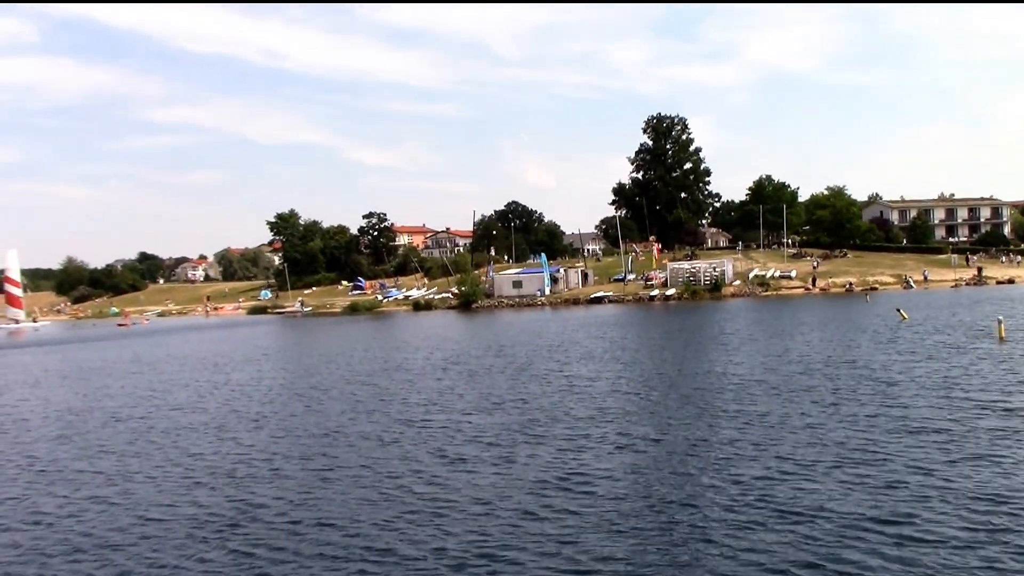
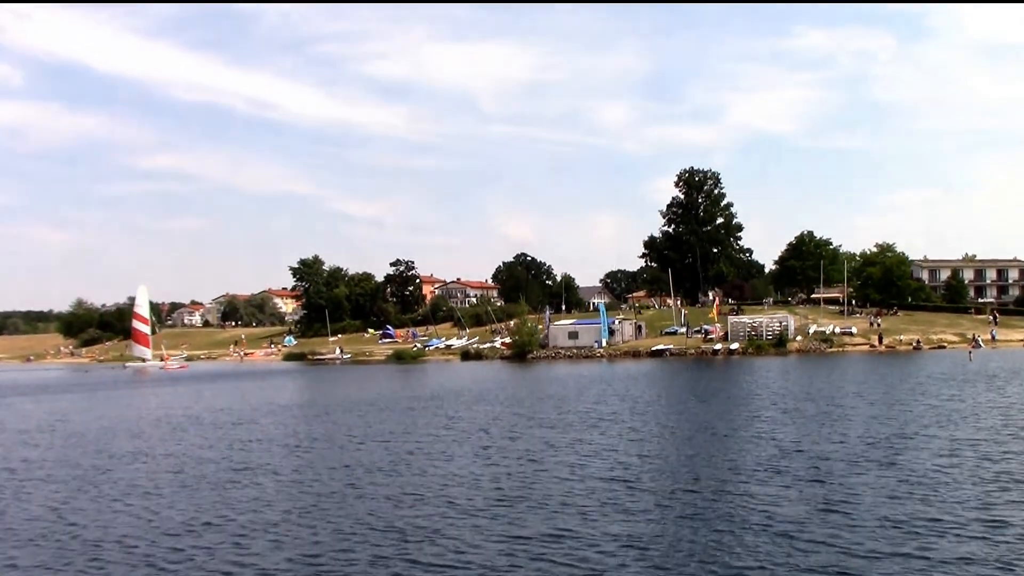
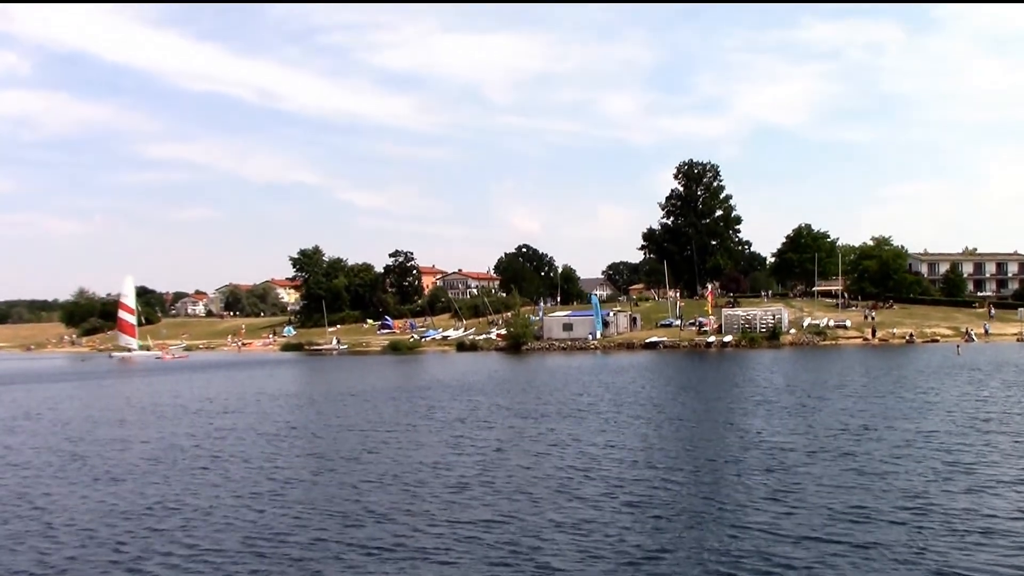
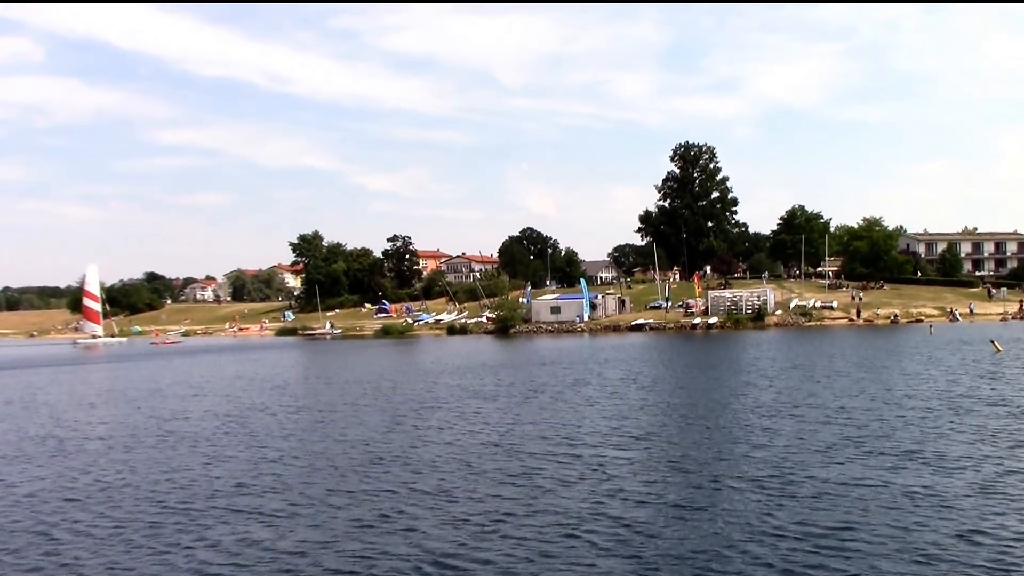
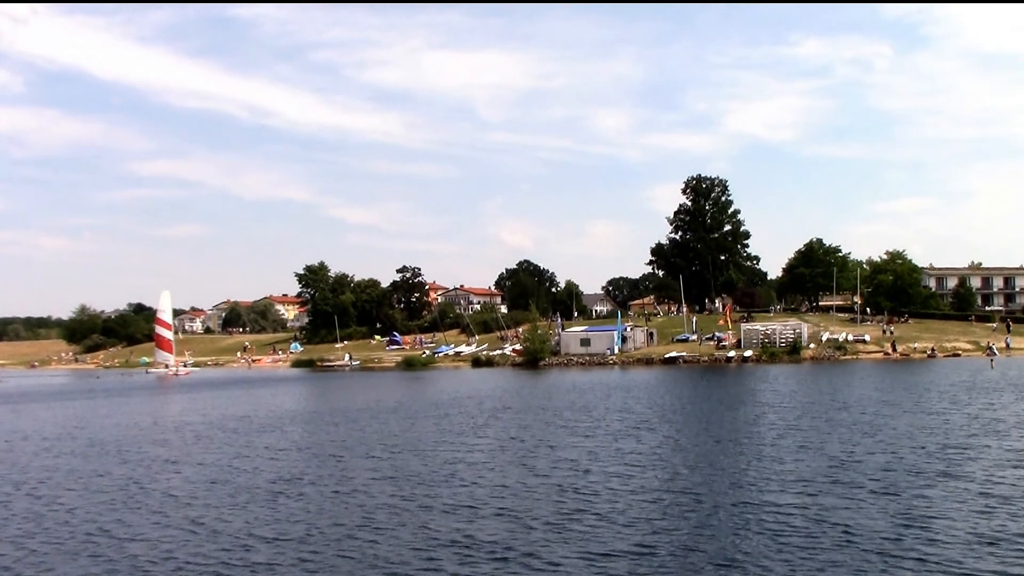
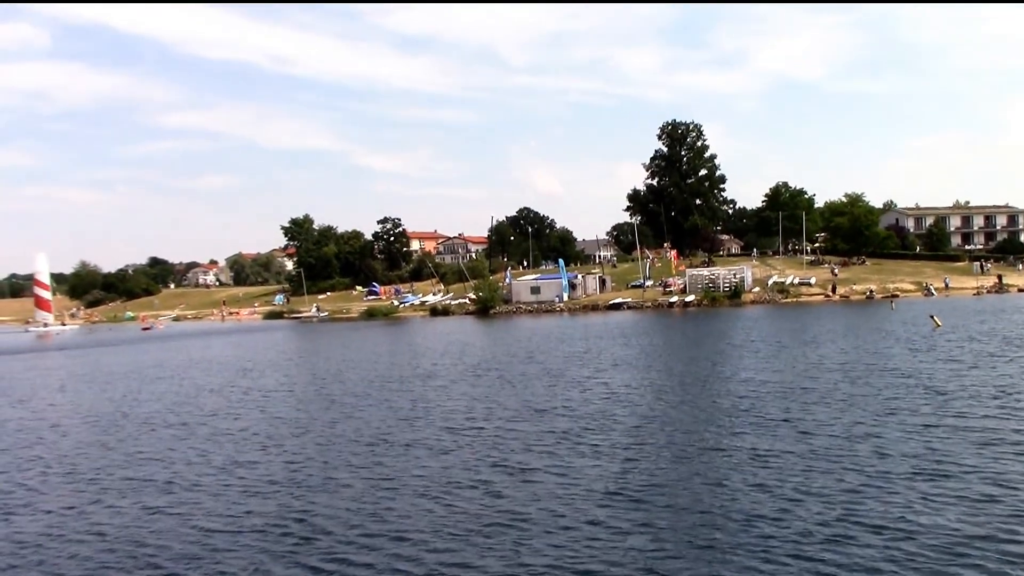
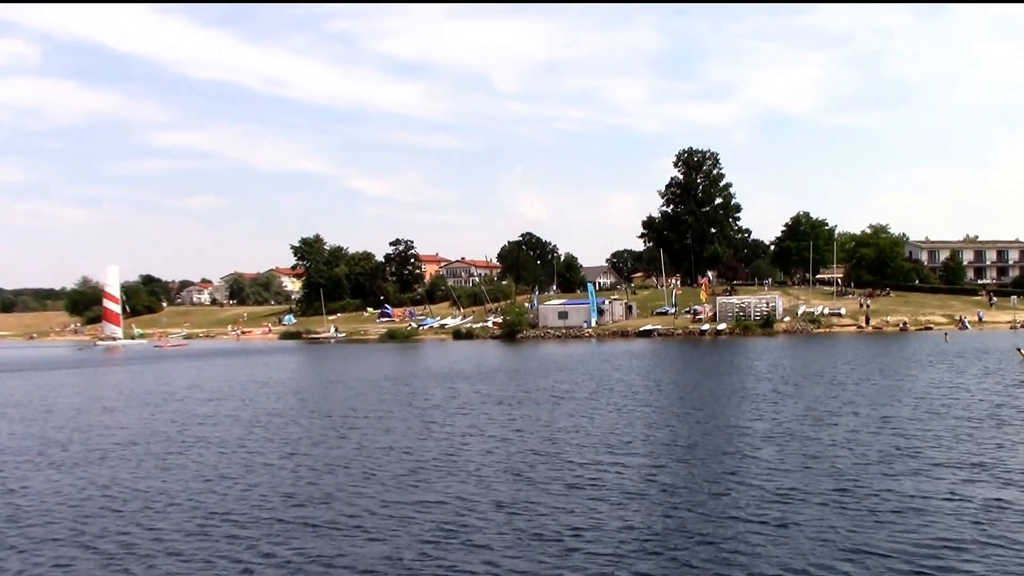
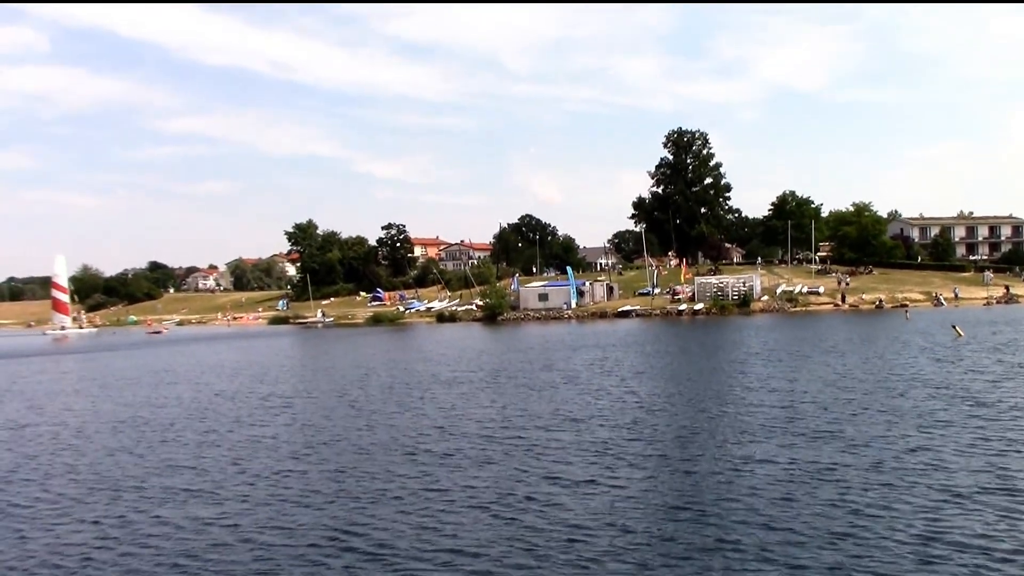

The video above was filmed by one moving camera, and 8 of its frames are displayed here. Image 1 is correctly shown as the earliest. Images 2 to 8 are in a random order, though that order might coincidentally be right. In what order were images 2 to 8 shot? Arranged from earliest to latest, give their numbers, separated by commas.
6, 8, 4, 7, 3, 2, 5
